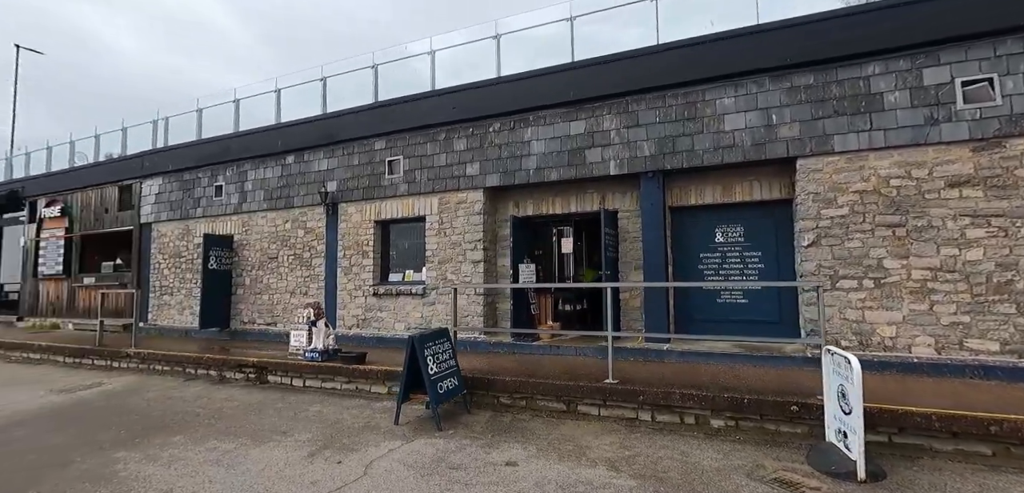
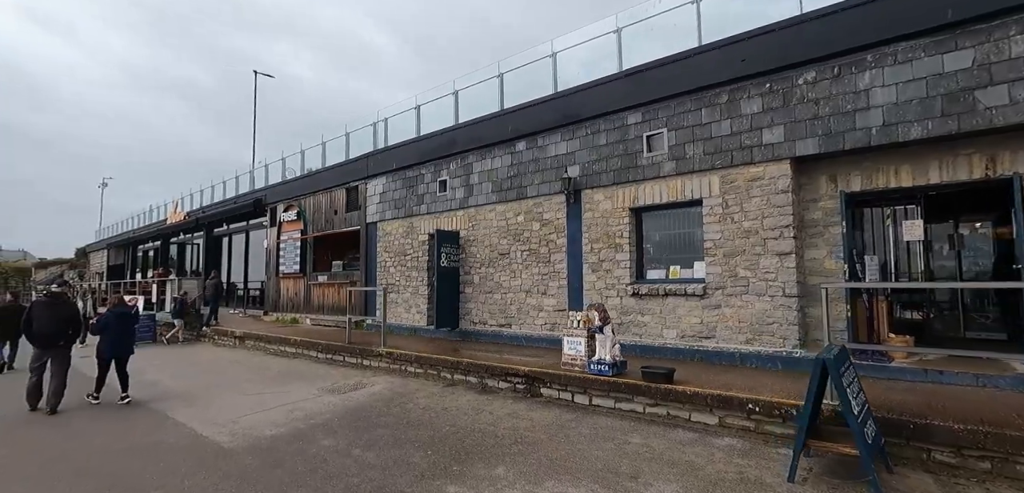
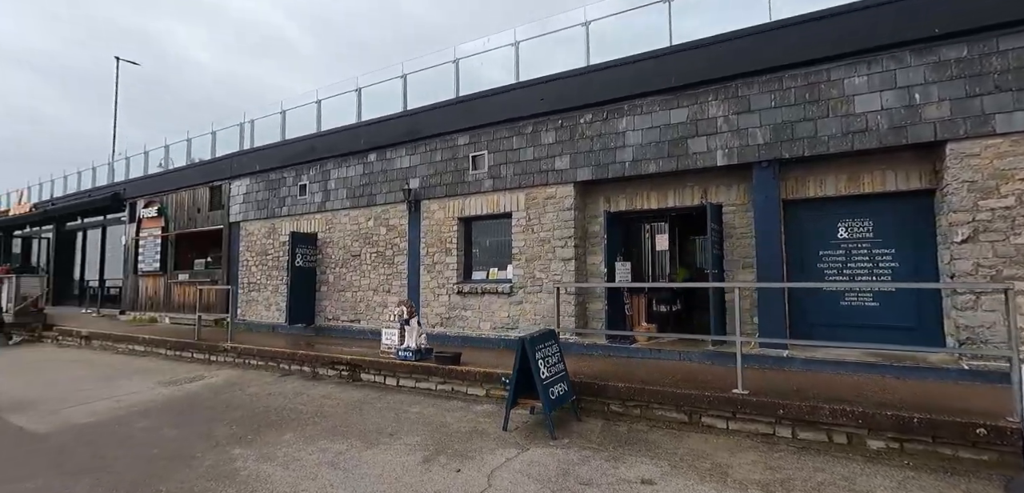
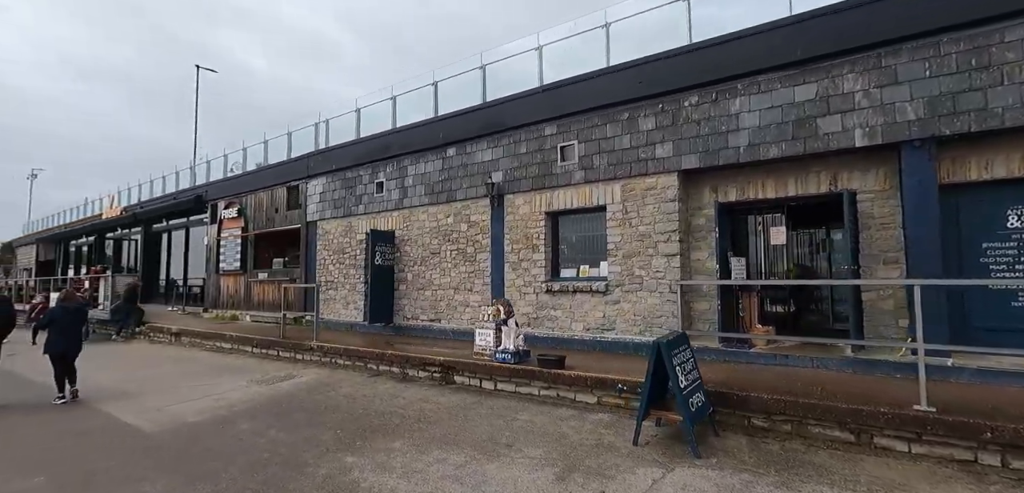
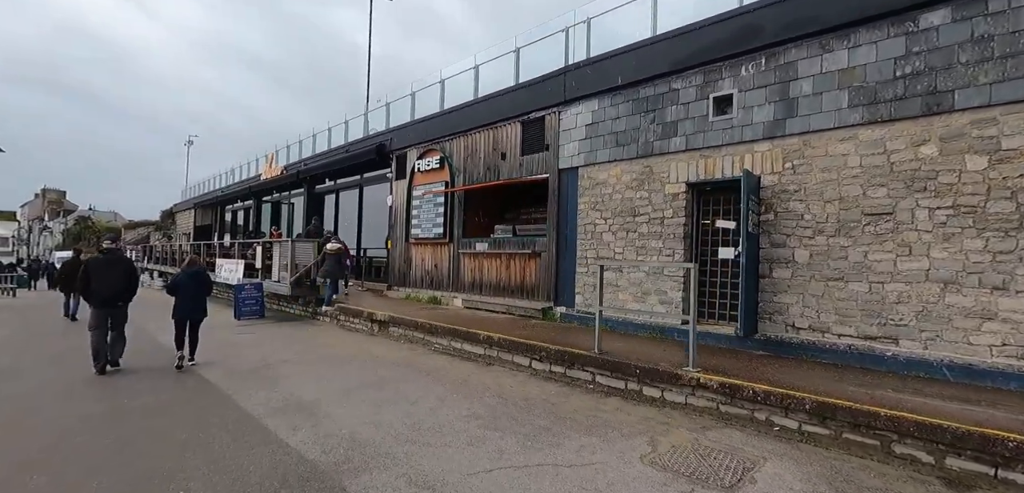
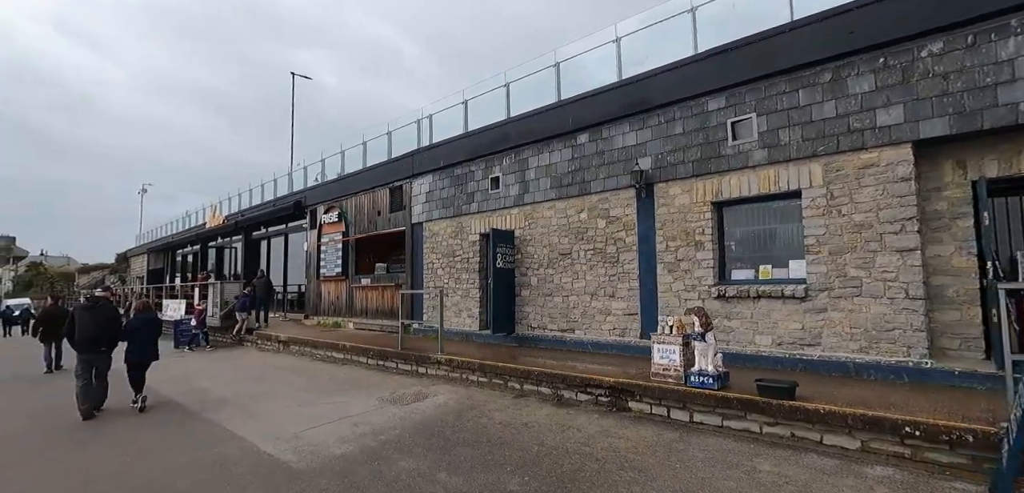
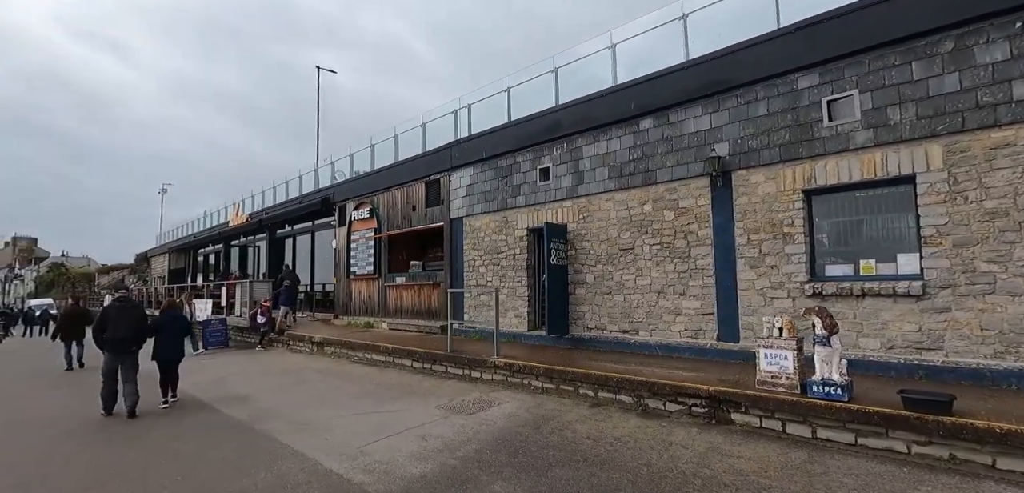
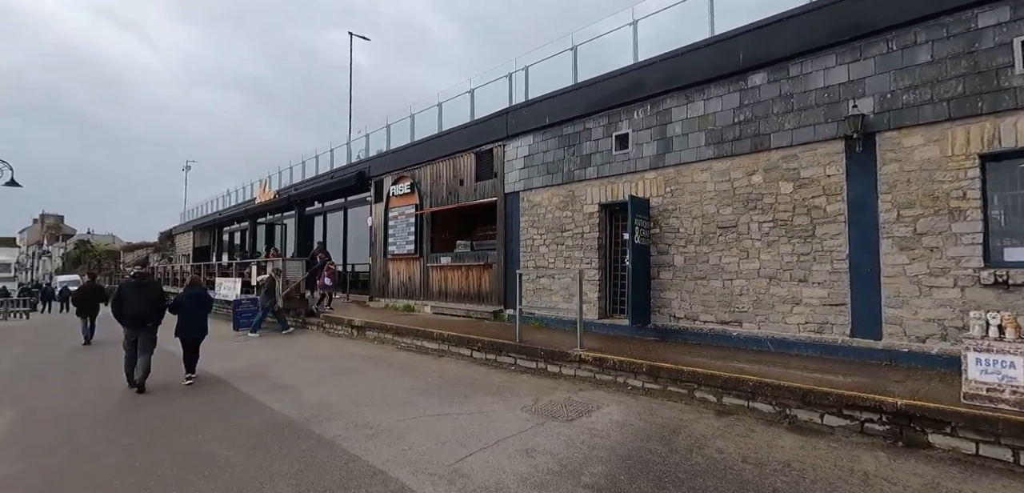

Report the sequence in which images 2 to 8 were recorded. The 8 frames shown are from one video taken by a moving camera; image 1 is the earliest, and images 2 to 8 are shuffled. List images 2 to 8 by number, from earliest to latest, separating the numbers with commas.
3, 4, 2, 6, 7, 8, 5
